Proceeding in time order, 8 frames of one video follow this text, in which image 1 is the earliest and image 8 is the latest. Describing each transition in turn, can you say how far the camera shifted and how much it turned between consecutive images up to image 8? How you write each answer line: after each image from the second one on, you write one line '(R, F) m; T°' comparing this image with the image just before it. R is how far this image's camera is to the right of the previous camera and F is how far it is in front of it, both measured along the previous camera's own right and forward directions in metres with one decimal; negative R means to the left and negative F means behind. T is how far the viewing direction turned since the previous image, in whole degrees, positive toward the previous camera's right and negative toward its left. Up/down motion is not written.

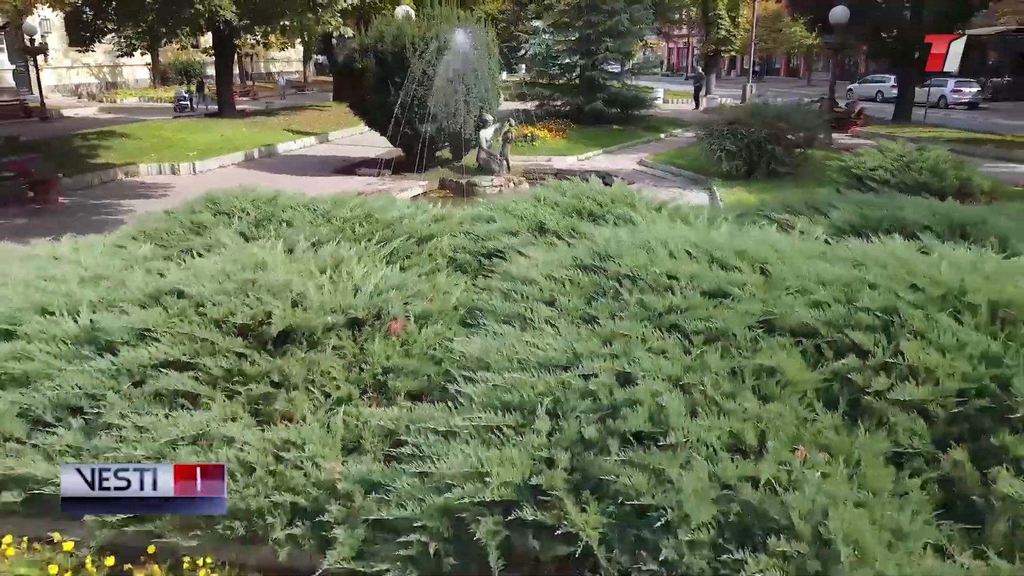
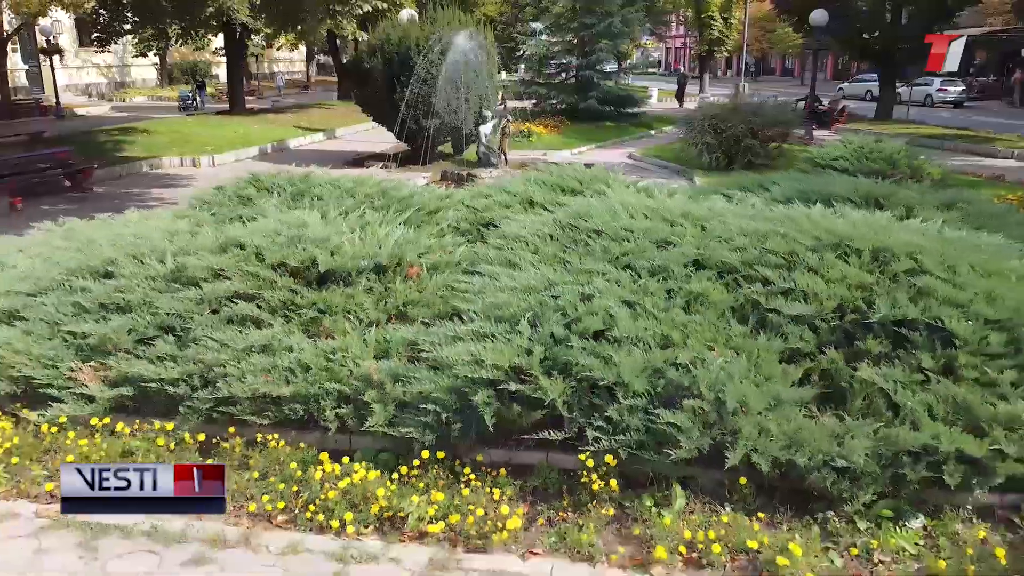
(0.0, -0.8) m; 0°
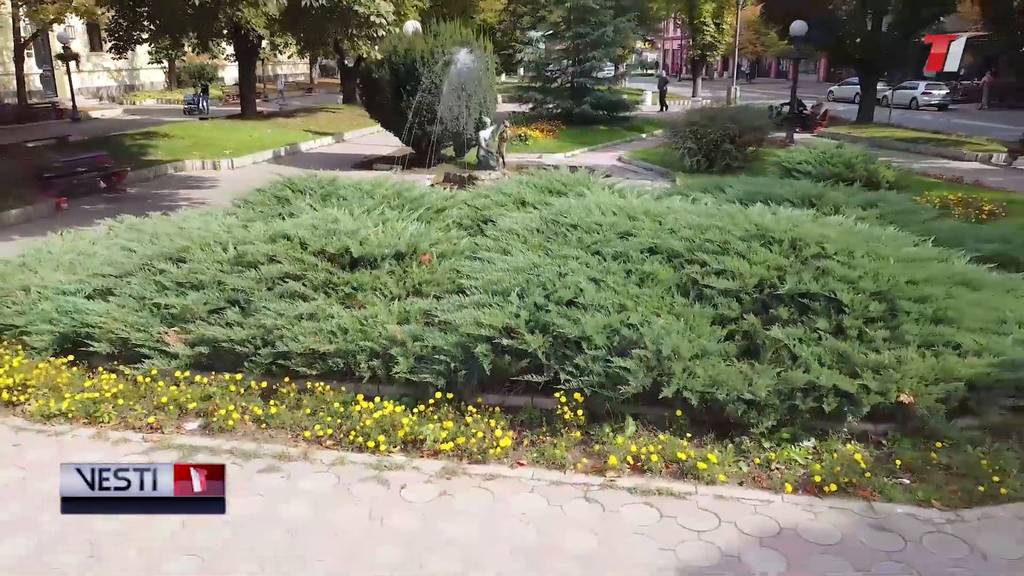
(0.0, -0.9) m; 0°
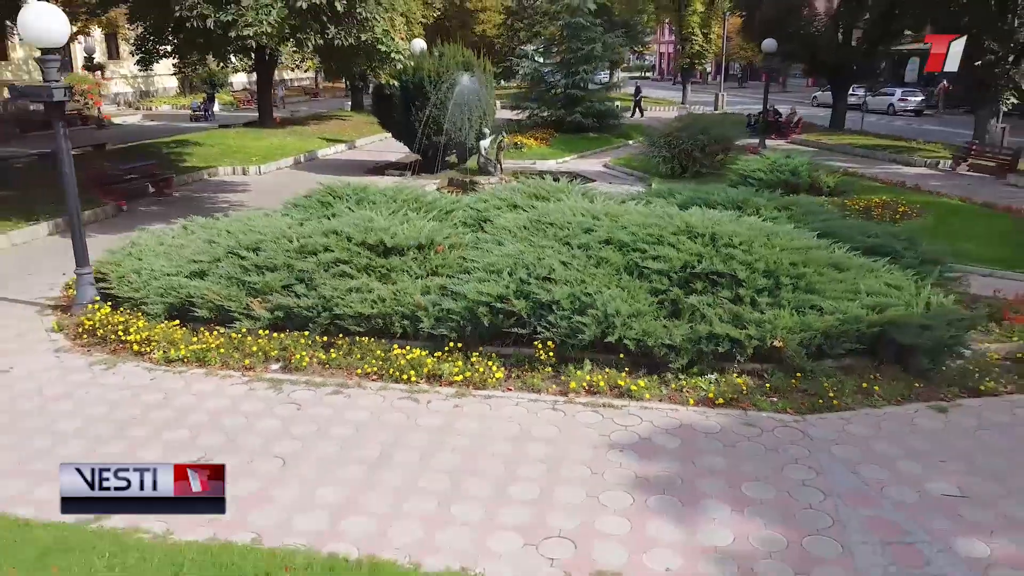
(0.0, -1.6) m; 0°
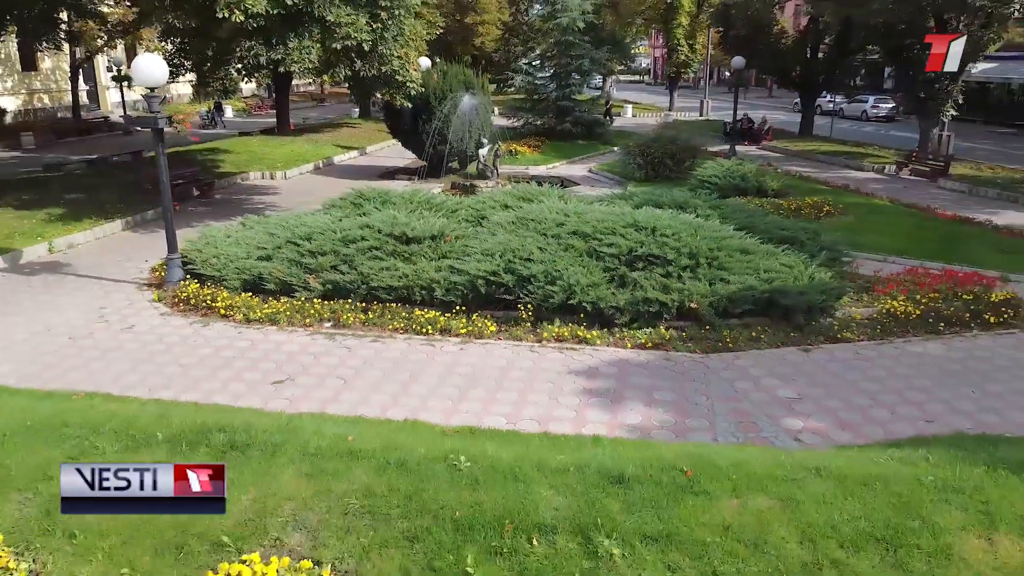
(+0.1, -2.0) m; 0°
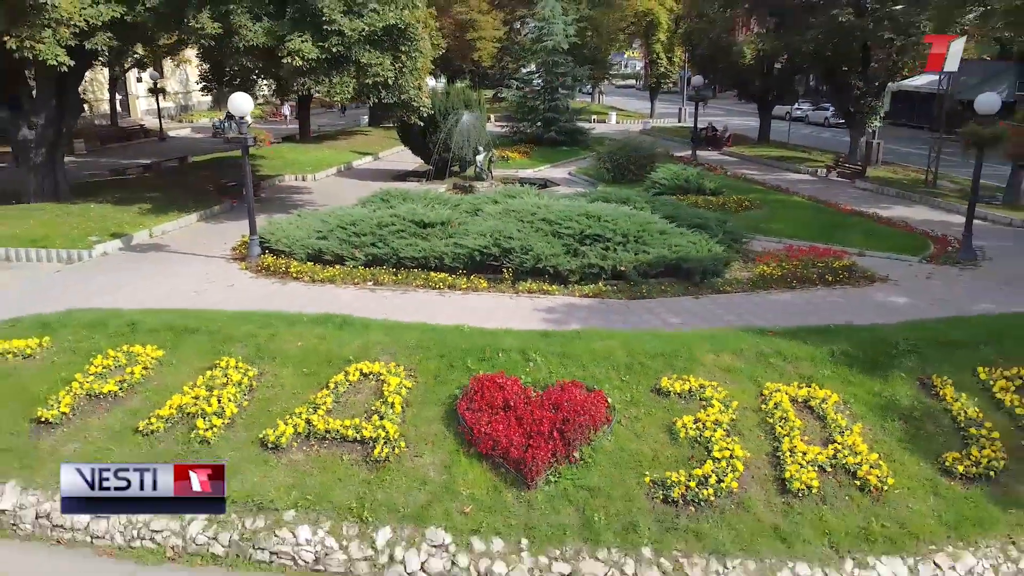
(+0.1, -3.2) m; 0°
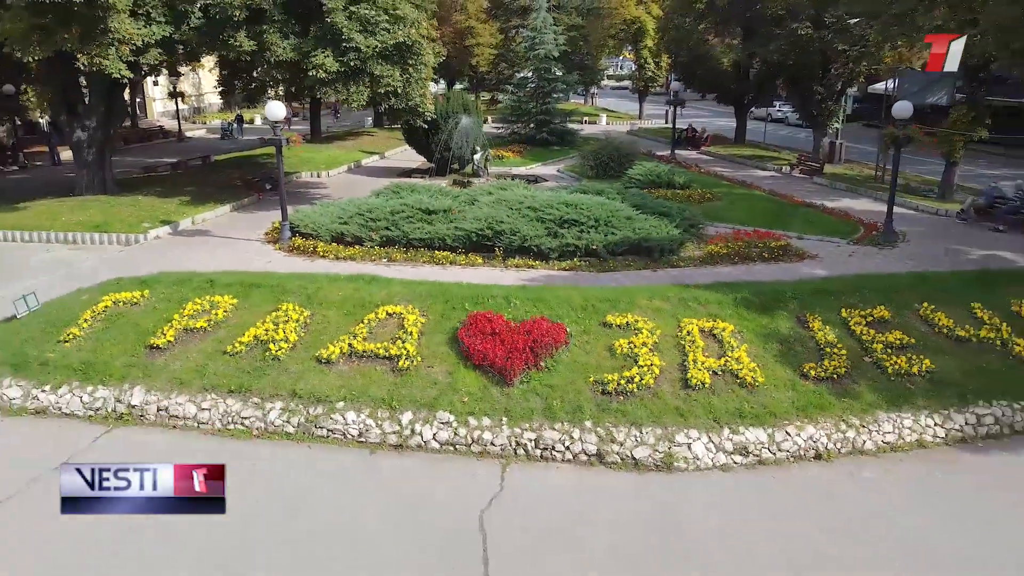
(+0.1, -2.1) m; 0°
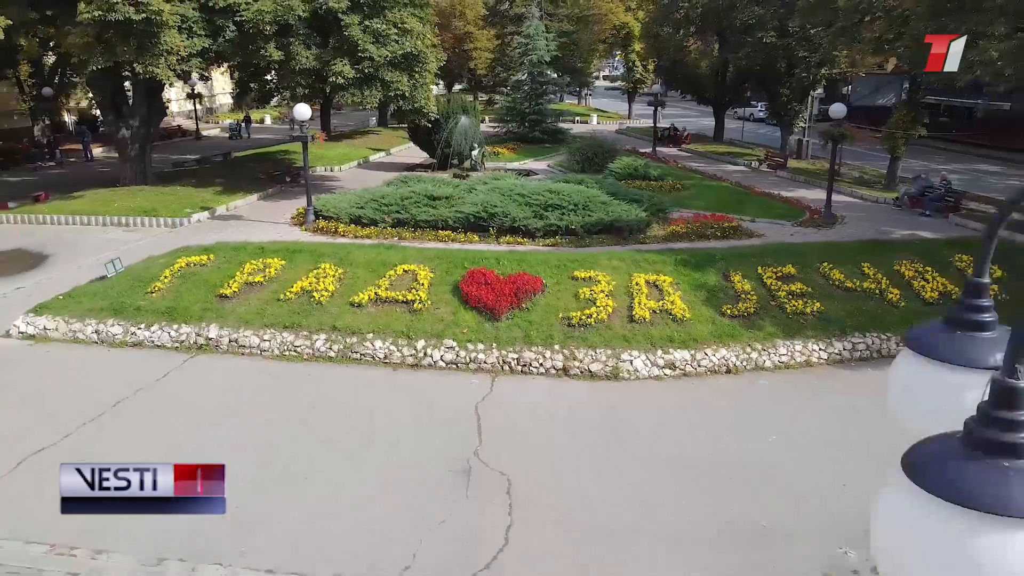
(+0.1, -2.3) m; 0°
